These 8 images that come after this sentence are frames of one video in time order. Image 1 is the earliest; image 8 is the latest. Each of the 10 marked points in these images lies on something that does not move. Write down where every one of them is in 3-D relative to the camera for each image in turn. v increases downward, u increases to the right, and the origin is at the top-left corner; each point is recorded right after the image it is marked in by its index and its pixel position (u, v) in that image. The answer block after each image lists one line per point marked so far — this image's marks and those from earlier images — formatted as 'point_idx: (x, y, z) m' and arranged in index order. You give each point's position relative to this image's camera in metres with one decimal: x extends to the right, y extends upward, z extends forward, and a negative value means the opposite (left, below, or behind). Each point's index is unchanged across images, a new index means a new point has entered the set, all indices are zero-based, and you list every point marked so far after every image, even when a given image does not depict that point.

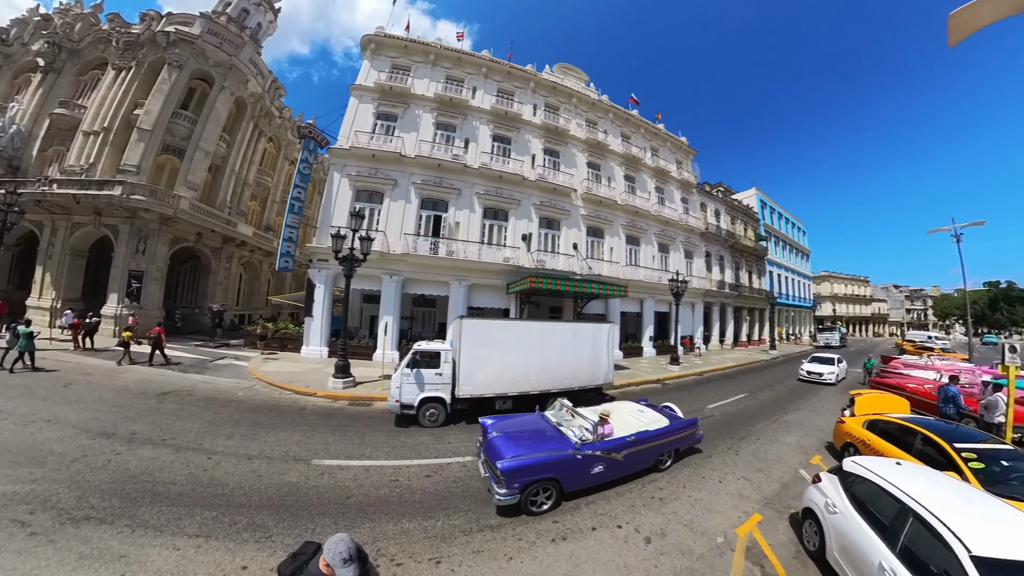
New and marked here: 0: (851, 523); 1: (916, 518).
0: (+3.1, -2.2, +3.4) m
1: (+3.2, -1.8, +2.9) m
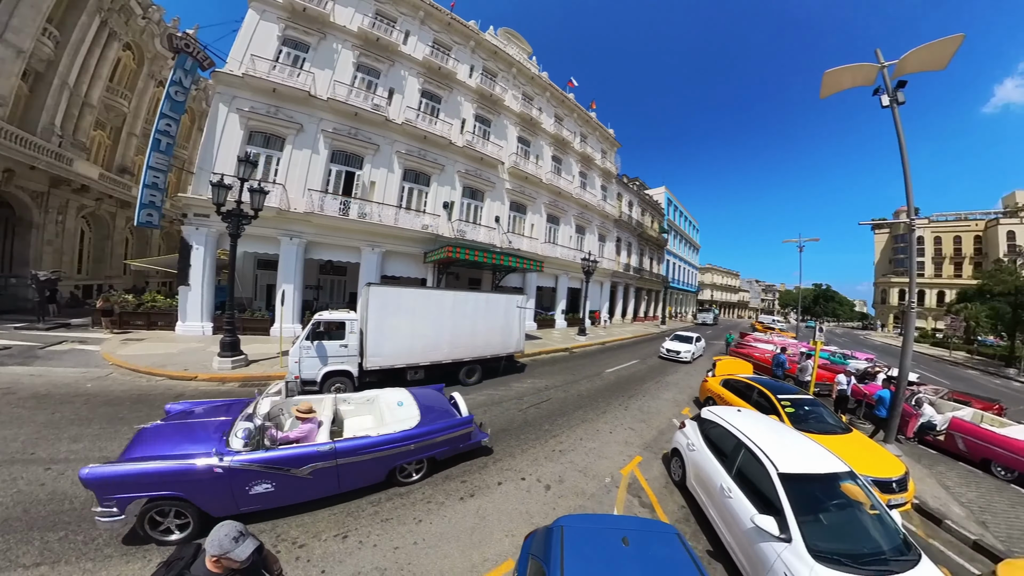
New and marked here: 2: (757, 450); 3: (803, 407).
0: (+2.3, -2.1, +4.3) m
1: (+2.6, -1.8, +3.9) m
2: (+2.6, -1.7, +3.7) m
3: (+5.6, -2.1, +6.3) m
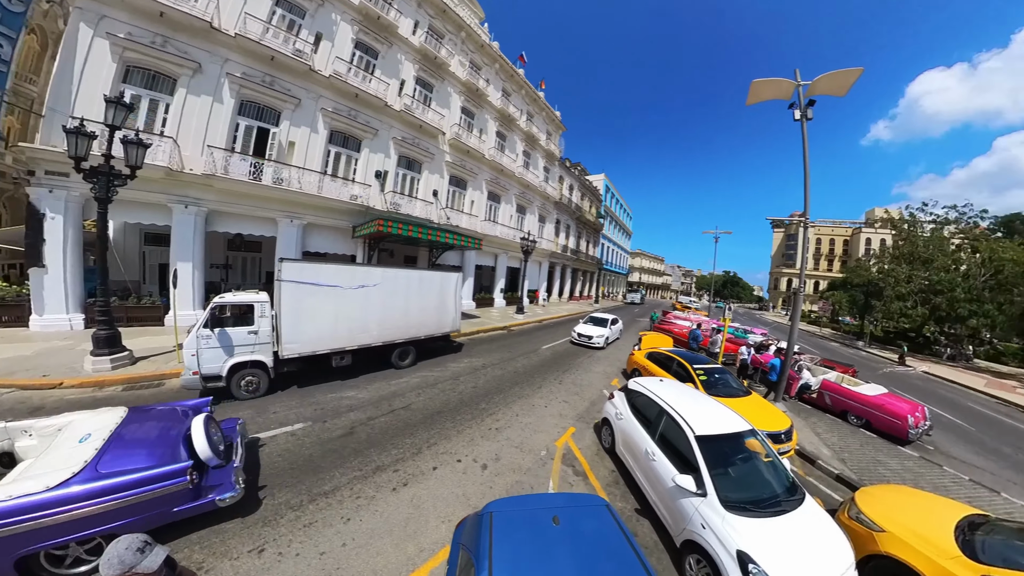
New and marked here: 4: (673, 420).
0: (+1.7, -1.9, +4.9) m
1: (+2.0, -1.6, +4.5) m
2: (+2.0, -1.6, +4.3) m
3: (+4.4, -1.8, +7.5) m
4: (+2.0, -1.6, +4.3) m
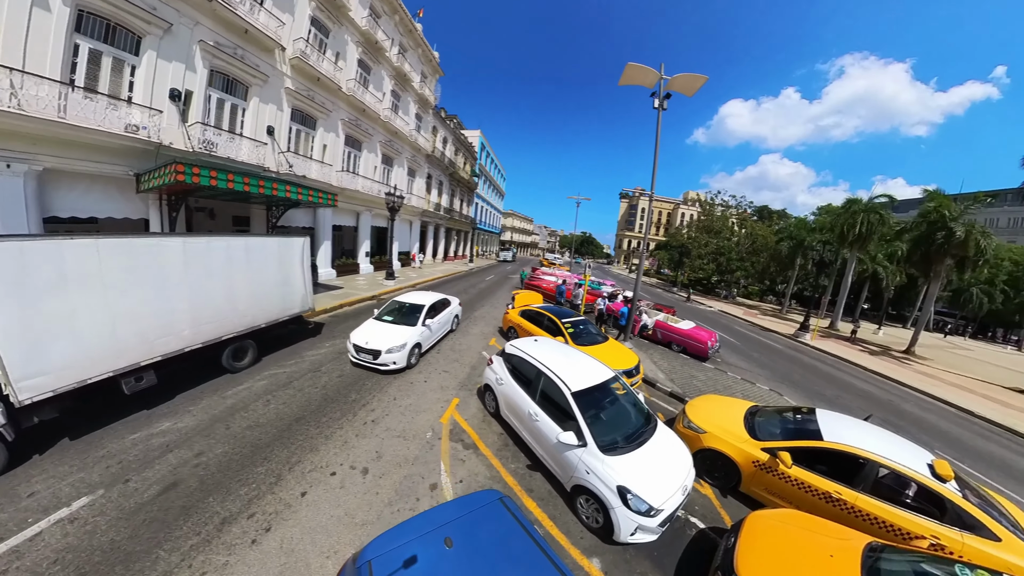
0: (0.0, -1.5, +5.2) m
1: (+0.4, -1.2, +4.9) m
2: (+0.5, -1.2, +4.8) m
3: (+1.5, -0.8, +8.6) m
4: (+0.5, -1.2, +4.8) m
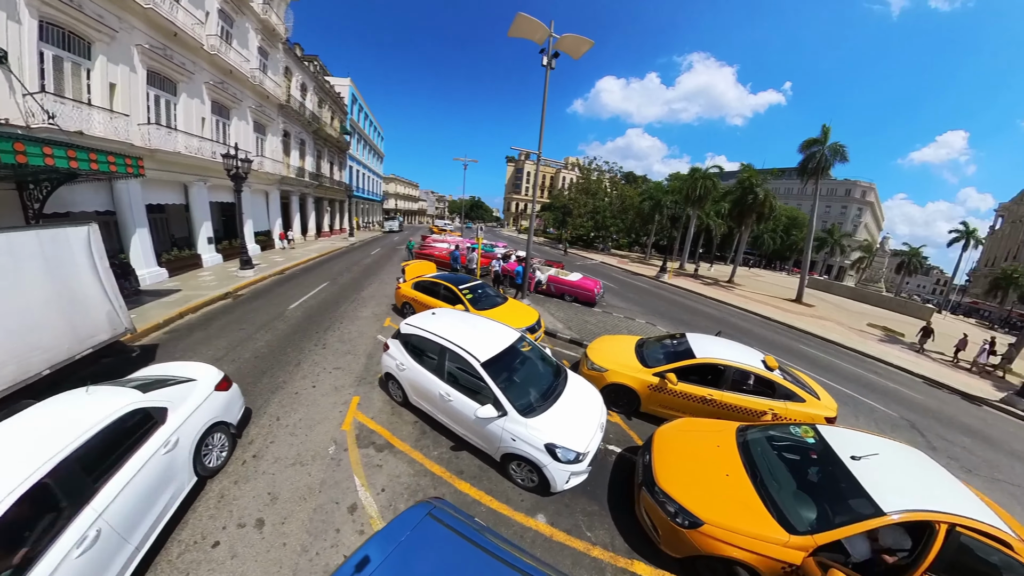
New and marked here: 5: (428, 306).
0: (-1.3, -1.2, +5.0) m
1: (-0.9, -0.9, +4.8) m
2: (-0.7, -0.9, +4.7) m
3: (-1.0, 0.0, +8.6) m
4: (-0.7, -1.0, +4.7) m
5: (-2.2, -0.5, +8.4) m
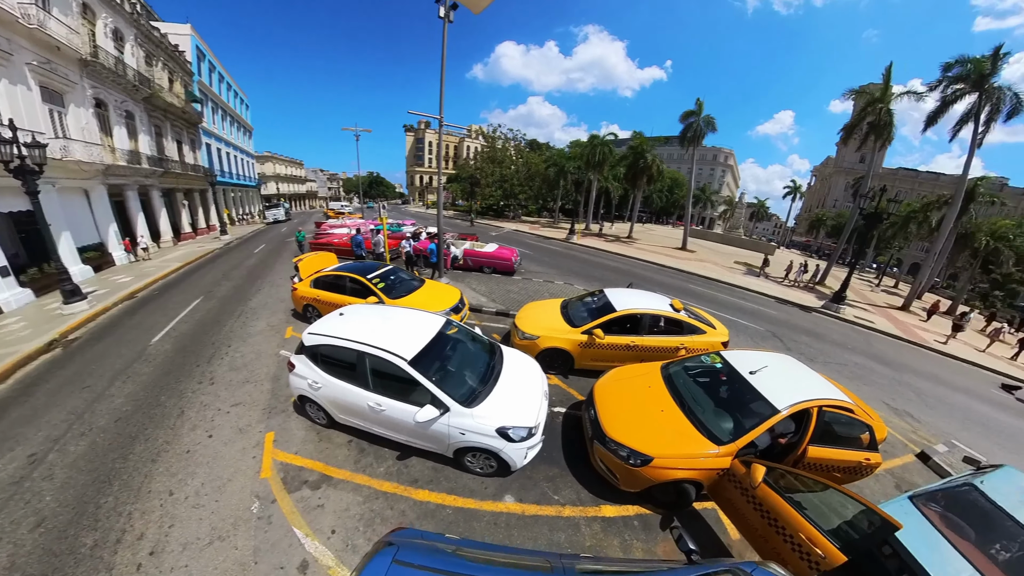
0: (-2.1, -1.3, +4.4) m
1: (-1.6, -0.9, +4.4) m
2: (-1.4, -0.9, +4.3) m
3: (-2.8, +0.2, +7.9) m
4: (-1.5, -1.0, +4.3) m
5: (-3.9, -0.4, +7.5) m
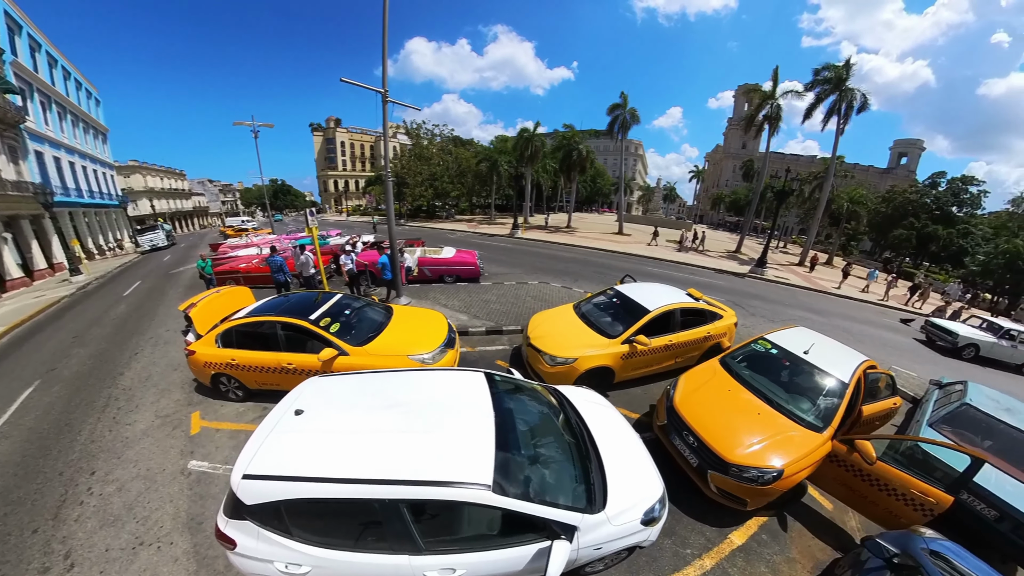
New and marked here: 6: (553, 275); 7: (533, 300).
0: (-1.1, -1.8, +2.5) m
1: (-0.6, -1.4, +2.5) m
2: (-0.5, -1.3, +2.4) m
3: (-2.6, -0.4, +5.7) m
4: (-0.5, -1.4, +2.4) m
5: (-3.5, -1.1, +5.1) m
6: (+1.7, +0.6, +14.9) m
7: (+0.7, -0.3, +10.8) m
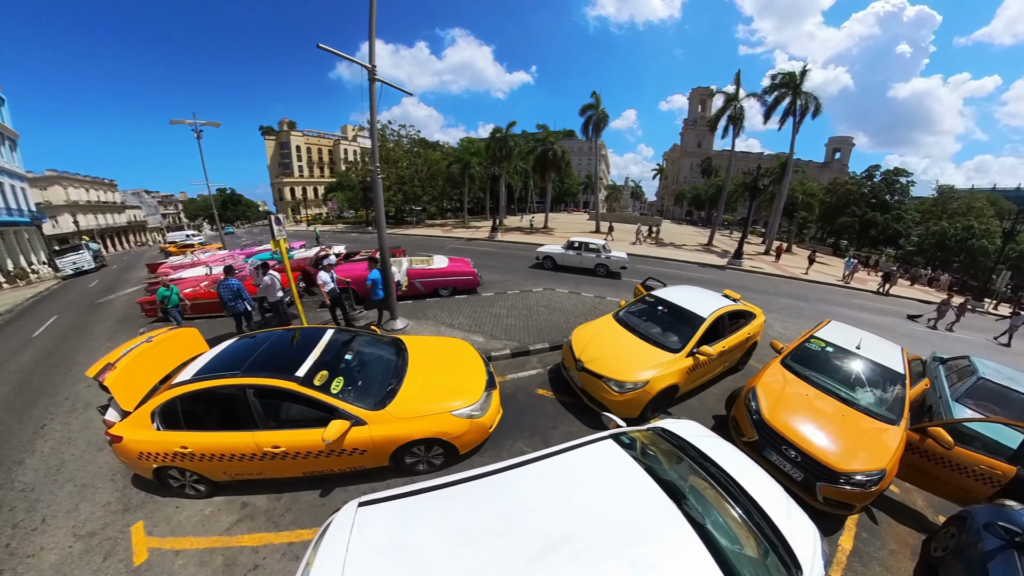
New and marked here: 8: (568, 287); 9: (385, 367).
0: (+0.1, -2.0, +1.0) m
1: (+0.5, -1.6, +1.1) m
2: (+0.7, -1.6, +1.1) m
3: (-1.8, -0.8, +4.1) m
4: (+0.7, -1.6, +1.1) m
5: (-2.6, -1.6, +3.5) m
6: (+1.7, +0.3, +13.6) m
7: (+1.0, -0.5, +9.5) m
8: (+2.1, 0.0, +12.9) m
9: (-1.4, -0.9, +4.4) m
